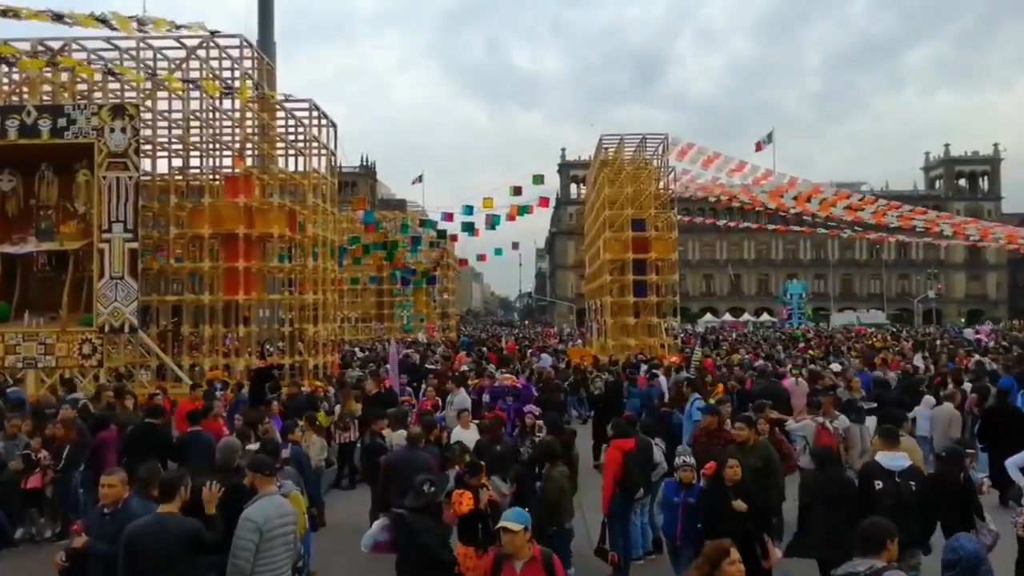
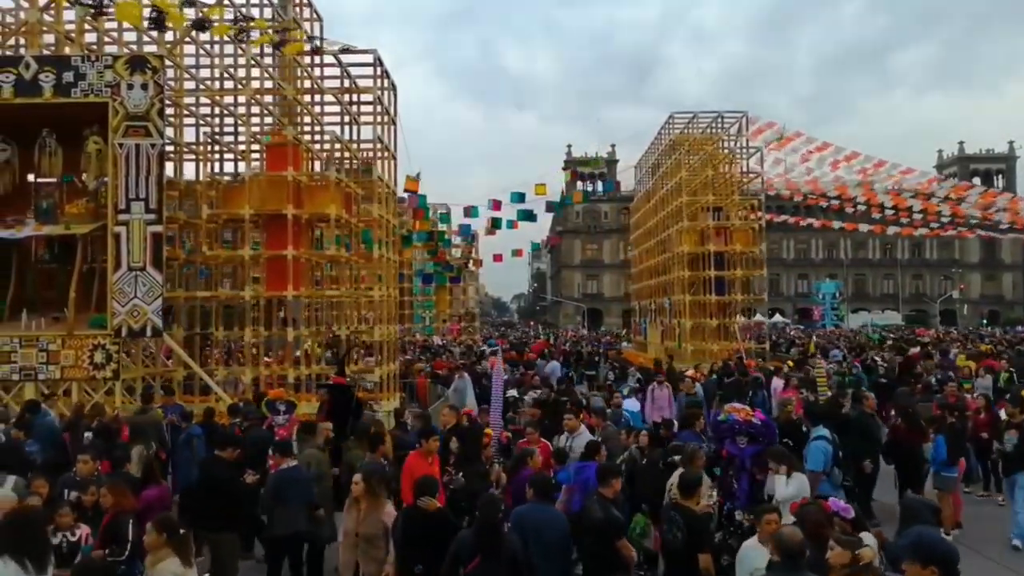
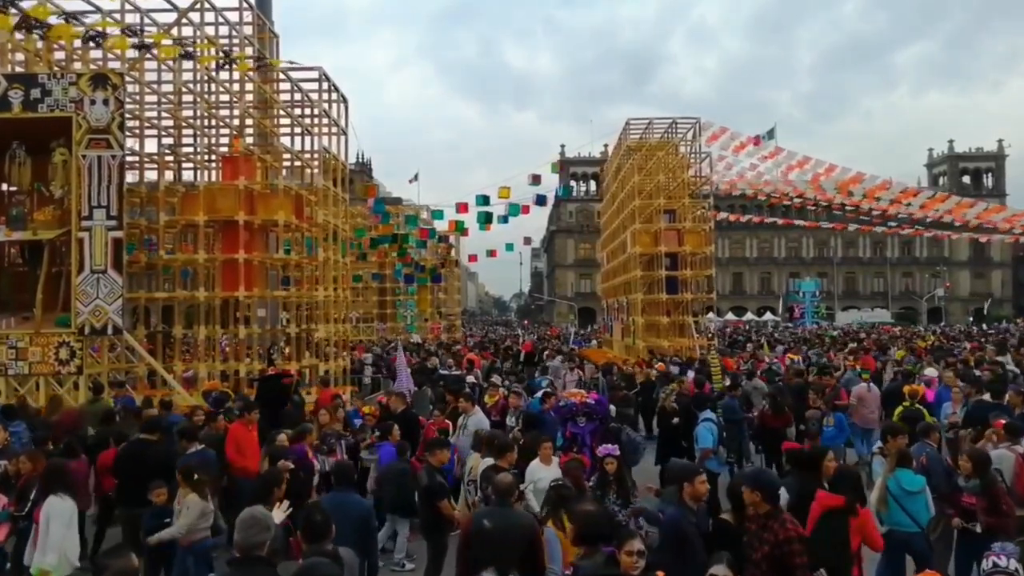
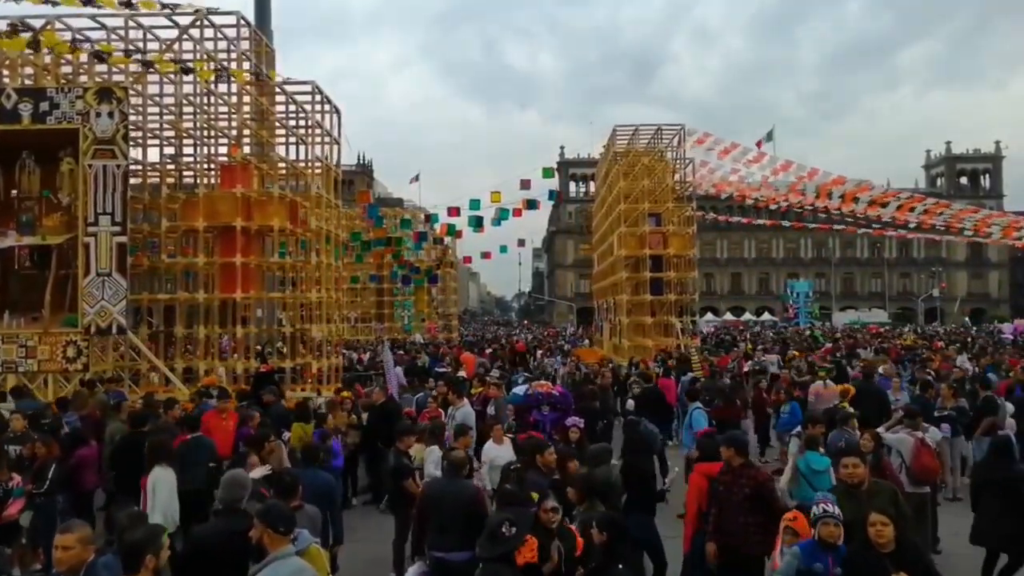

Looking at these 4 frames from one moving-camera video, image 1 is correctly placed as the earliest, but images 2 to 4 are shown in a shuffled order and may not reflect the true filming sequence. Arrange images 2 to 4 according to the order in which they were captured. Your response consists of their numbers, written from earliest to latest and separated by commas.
4, 3, 2
